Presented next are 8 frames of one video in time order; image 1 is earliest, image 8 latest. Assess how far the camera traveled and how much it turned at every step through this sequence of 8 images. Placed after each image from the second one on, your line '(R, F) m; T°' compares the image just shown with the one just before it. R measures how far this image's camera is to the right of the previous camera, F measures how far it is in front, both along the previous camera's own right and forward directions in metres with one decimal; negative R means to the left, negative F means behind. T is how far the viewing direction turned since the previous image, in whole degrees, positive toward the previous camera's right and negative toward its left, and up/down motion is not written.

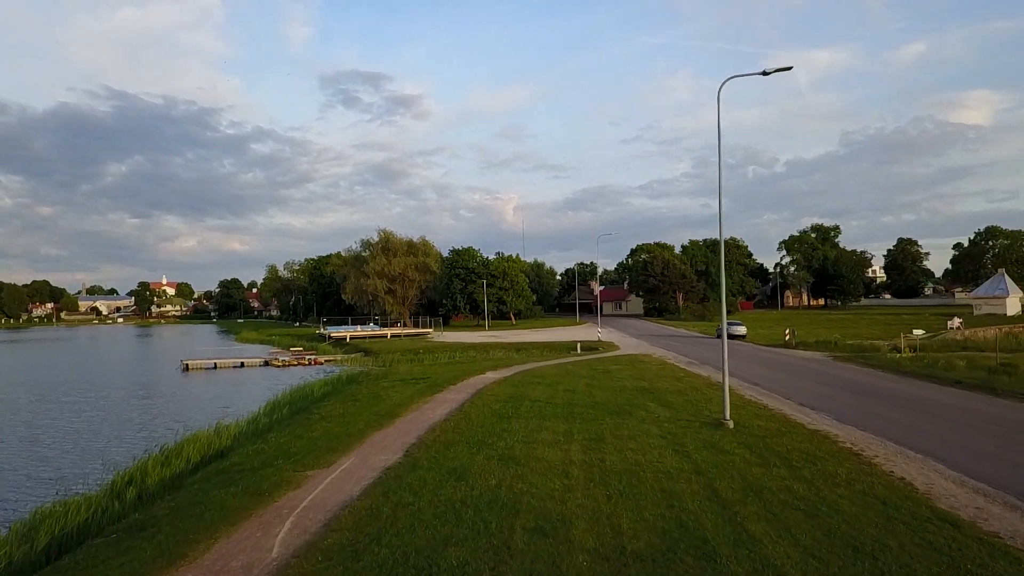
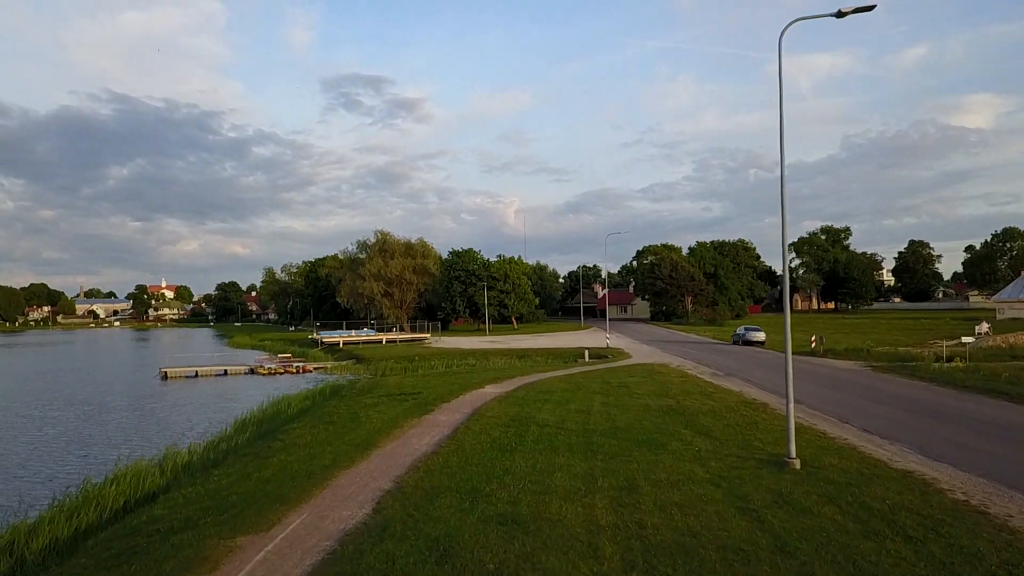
(0.0, +2.7) m; 0°
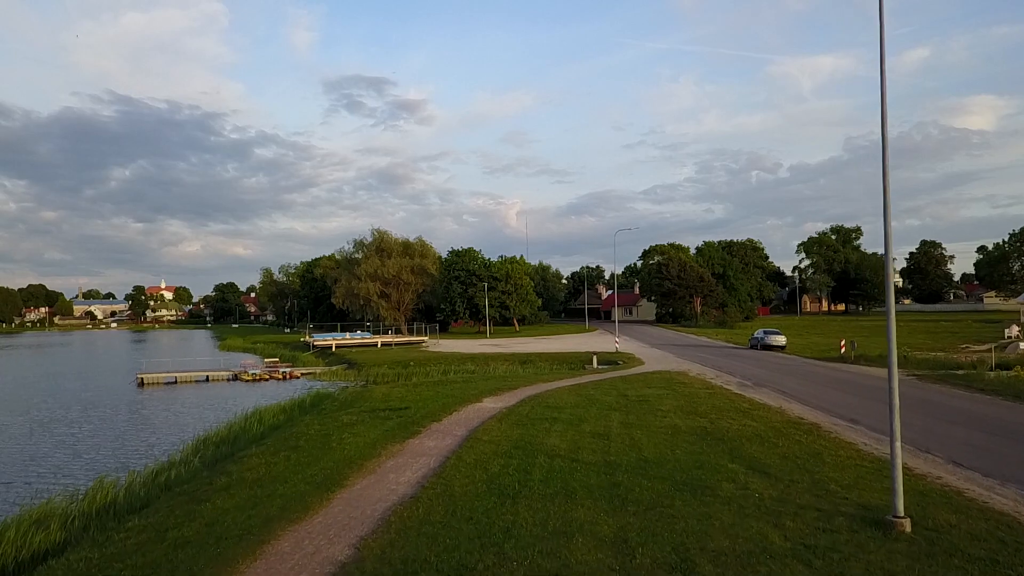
(0.0, +2.5) m; 0°
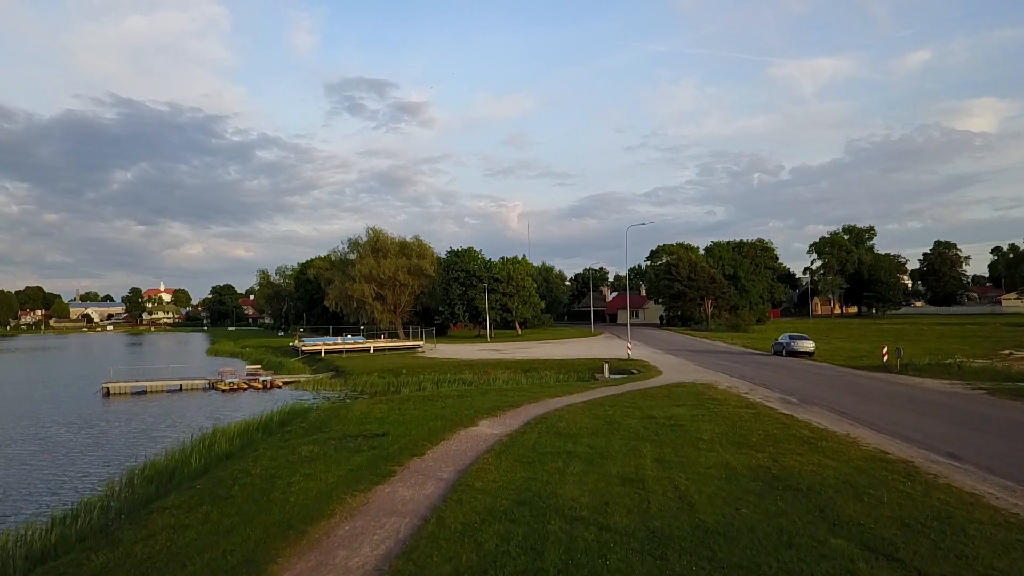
(0.0, +3.0) m; 0°
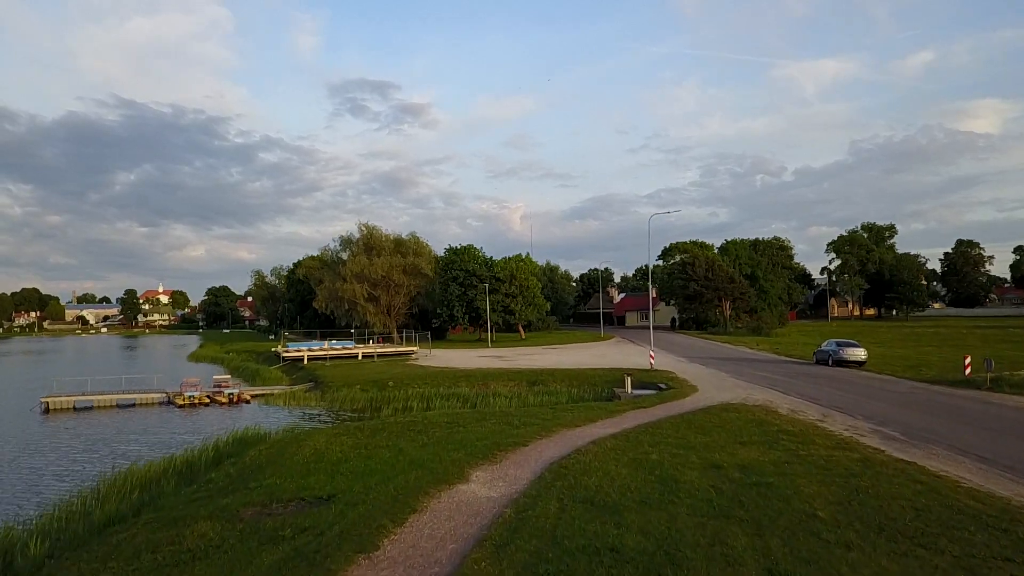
(-0.1, +4.3) m; 0°
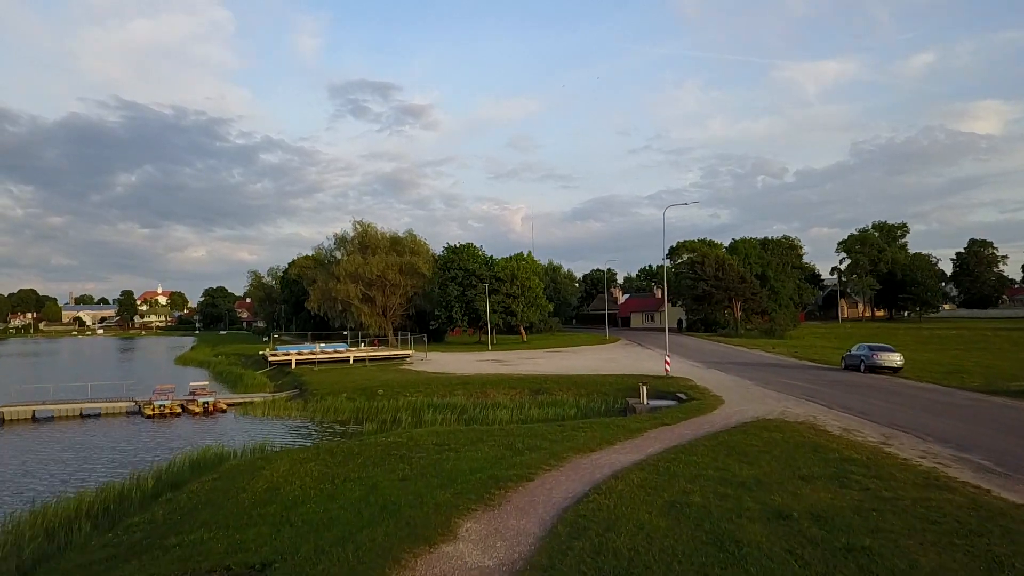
(0.0, +2.4) m; 0°
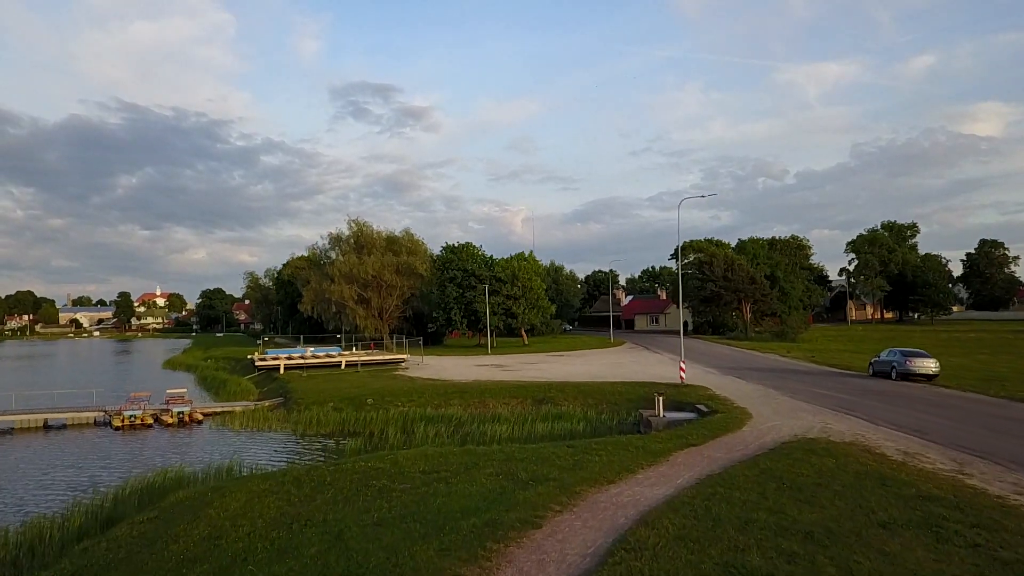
(0.0, +2.0) m; 0°
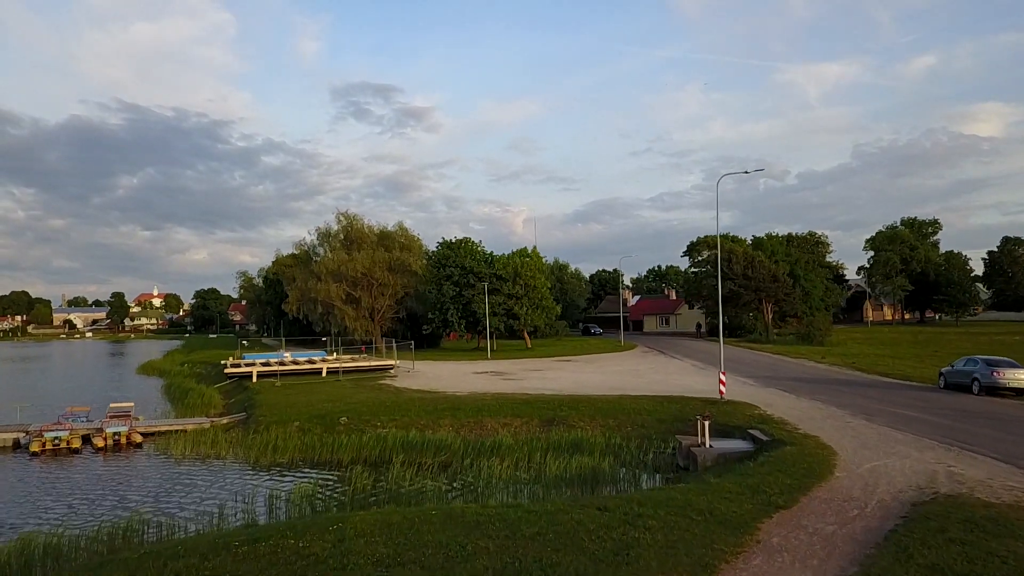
(-0.1, +4.0) m; 0°
